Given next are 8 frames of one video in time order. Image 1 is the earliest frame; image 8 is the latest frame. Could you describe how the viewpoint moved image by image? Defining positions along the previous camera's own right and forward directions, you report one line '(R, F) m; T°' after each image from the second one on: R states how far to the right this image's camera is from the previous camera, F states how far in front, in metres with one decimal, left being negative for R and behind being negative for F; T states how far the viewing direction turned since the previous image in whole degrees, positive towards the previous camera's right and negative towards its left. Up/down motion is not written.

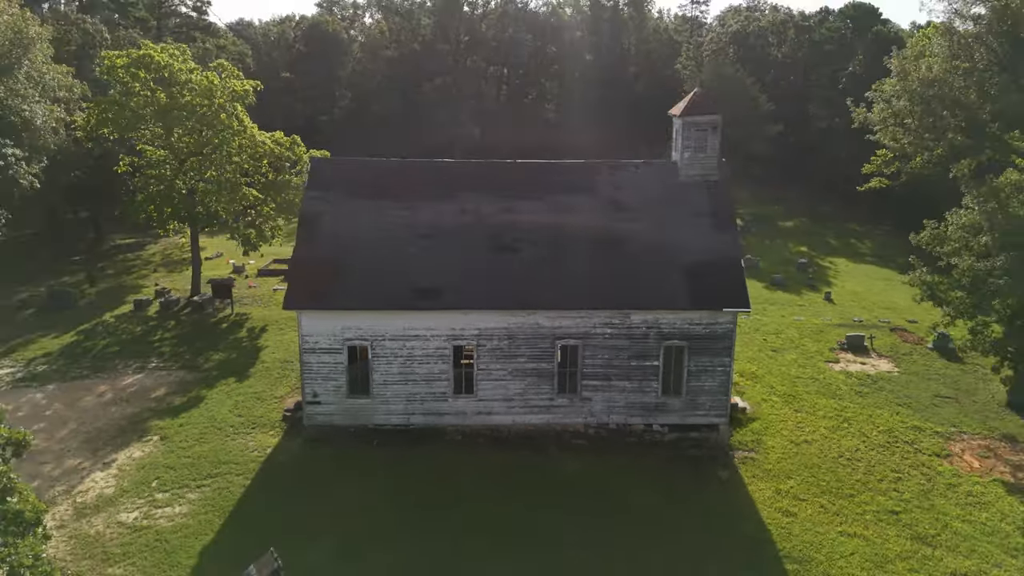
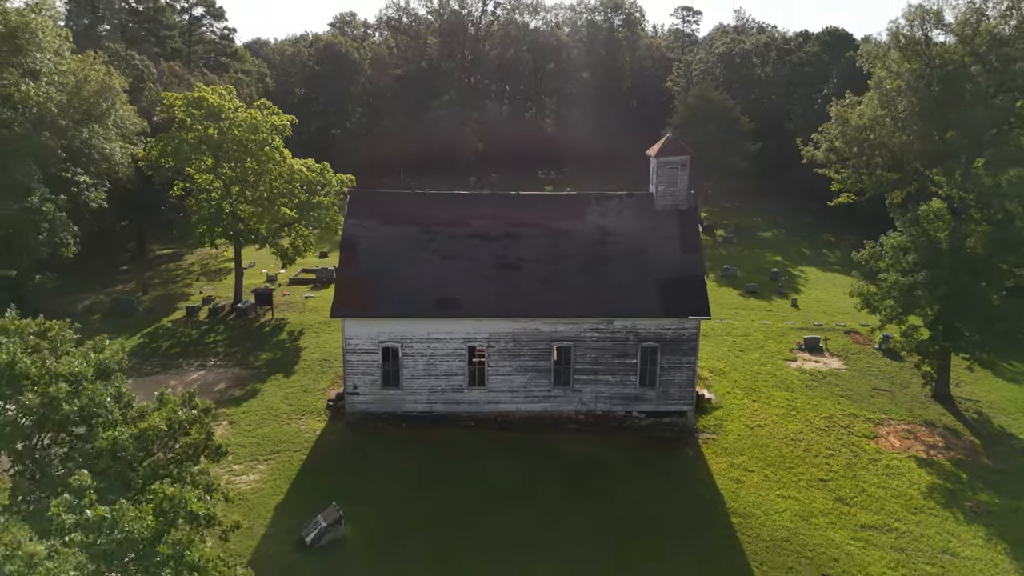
(-0.1, -3.5) m; 0°
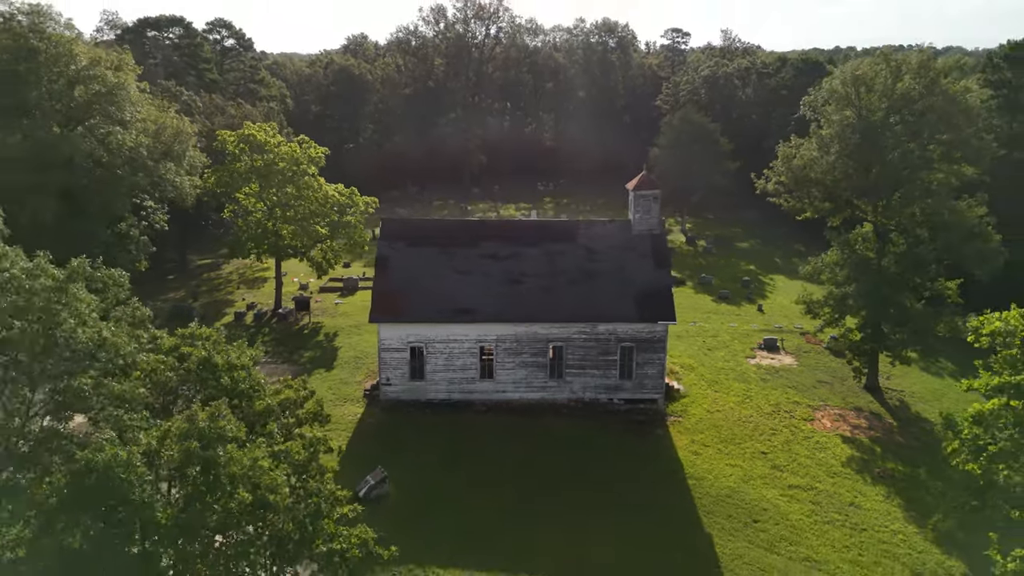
(-0.1, -4.5) m; 0°
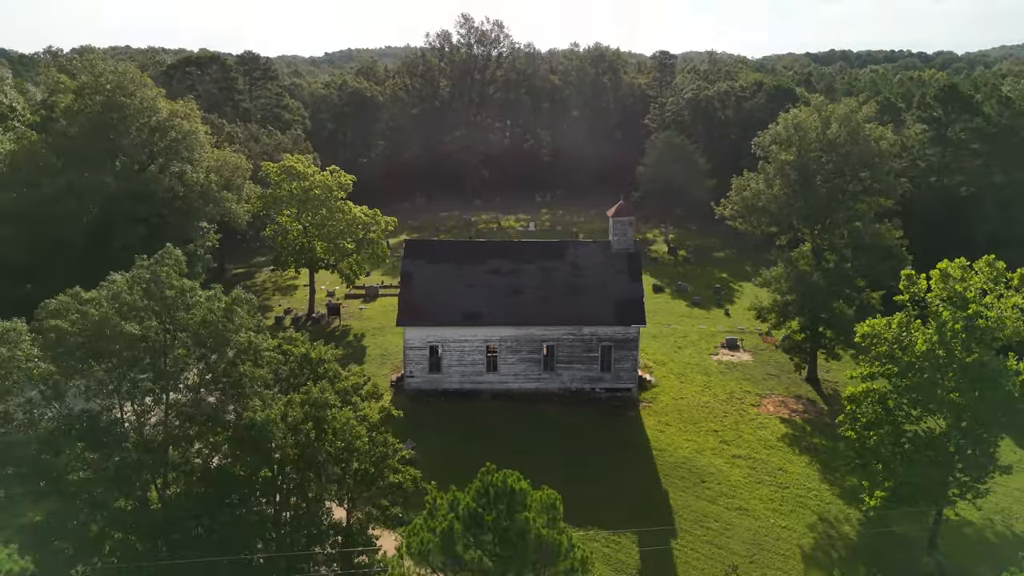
(-0.1, -5.4) m; 0°
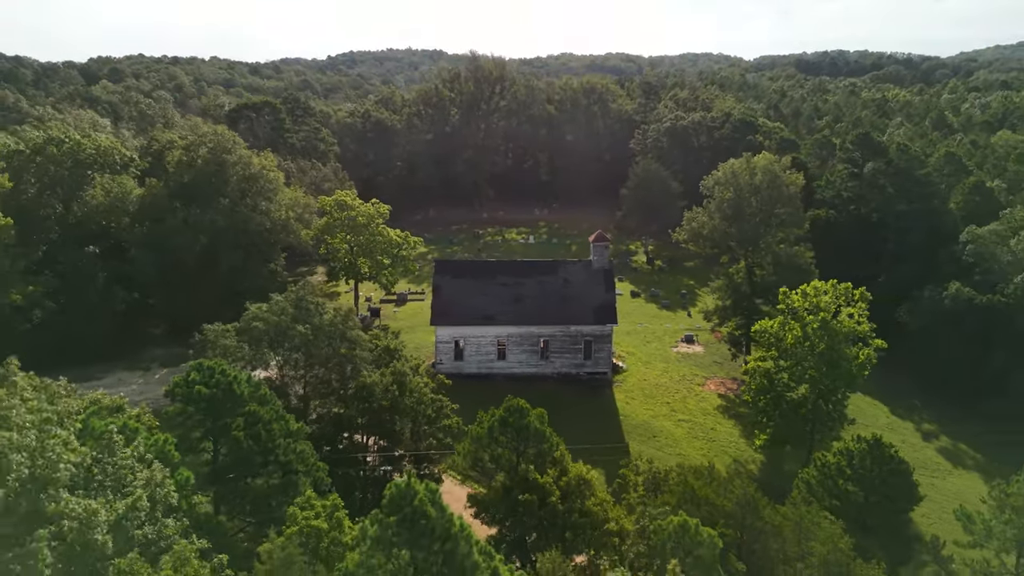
(-0.3, -9.7) m; 0°
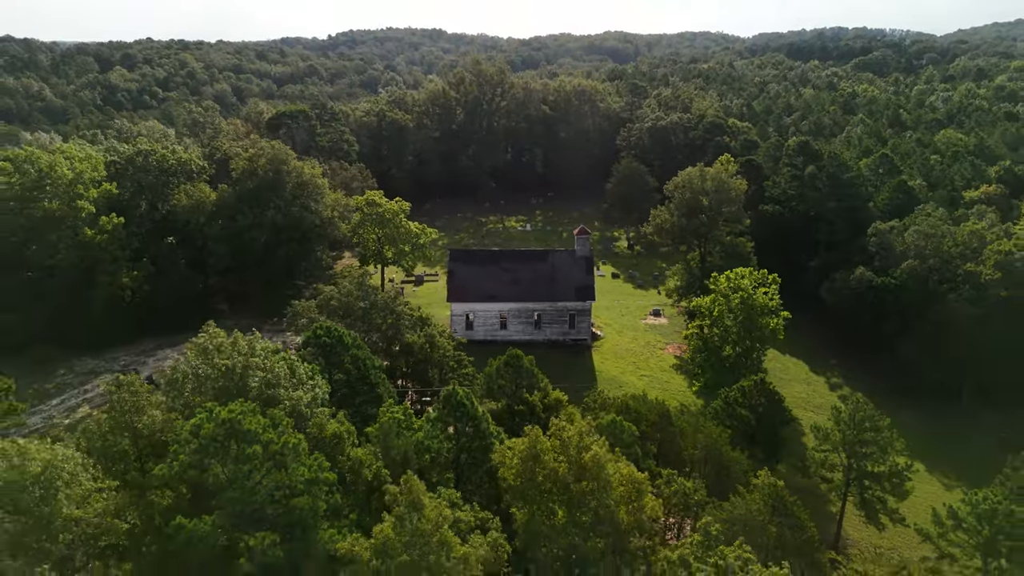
(0.0, -10.0) m; 0°
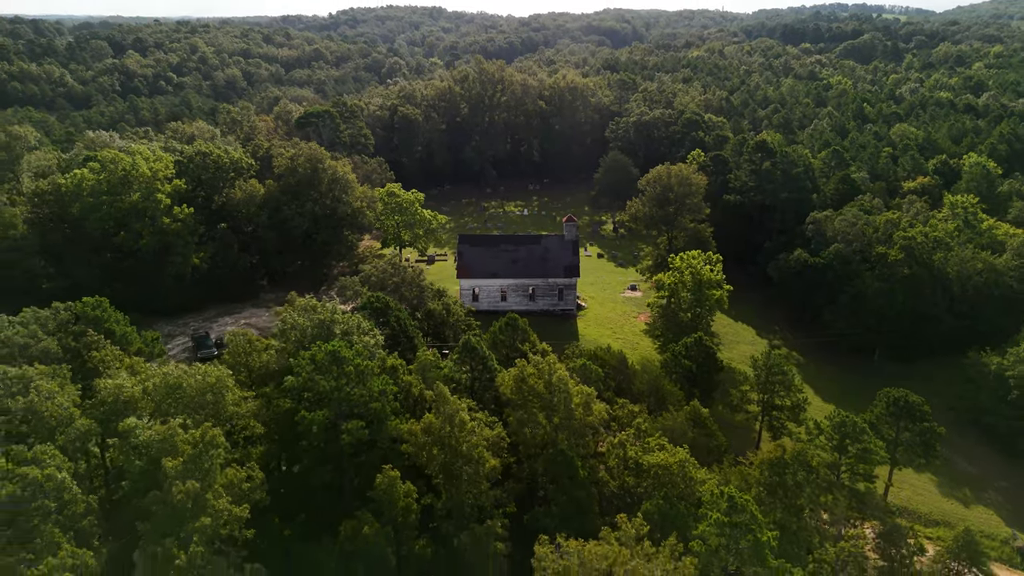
(+0.1, -10.0) m; 0°
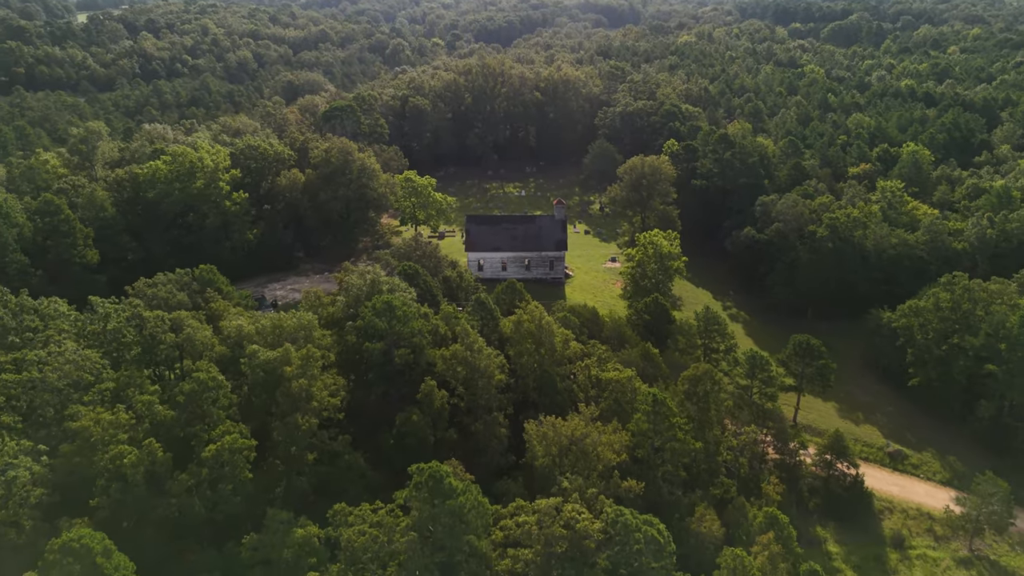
(0.0, -12.0) m; 0°
